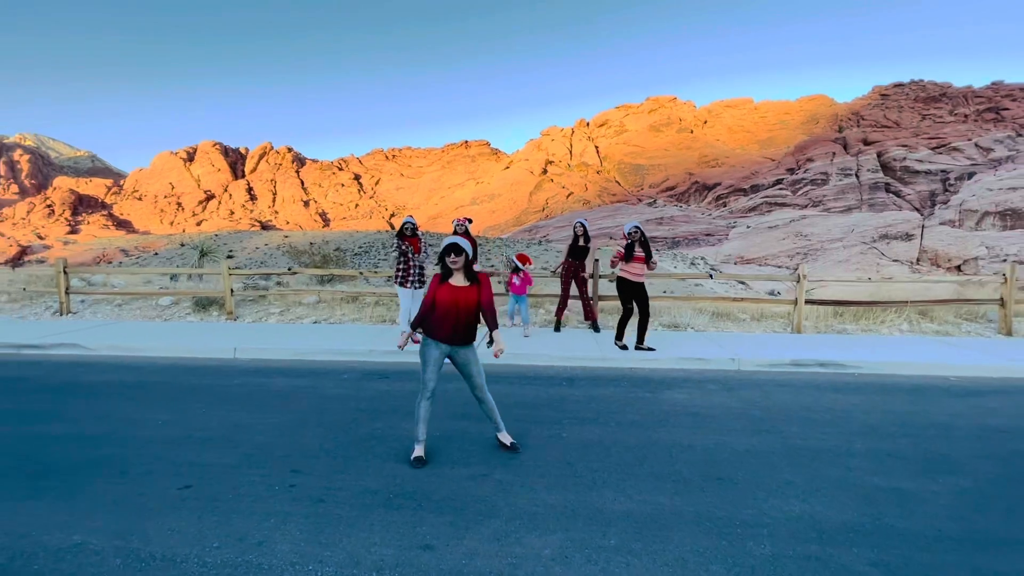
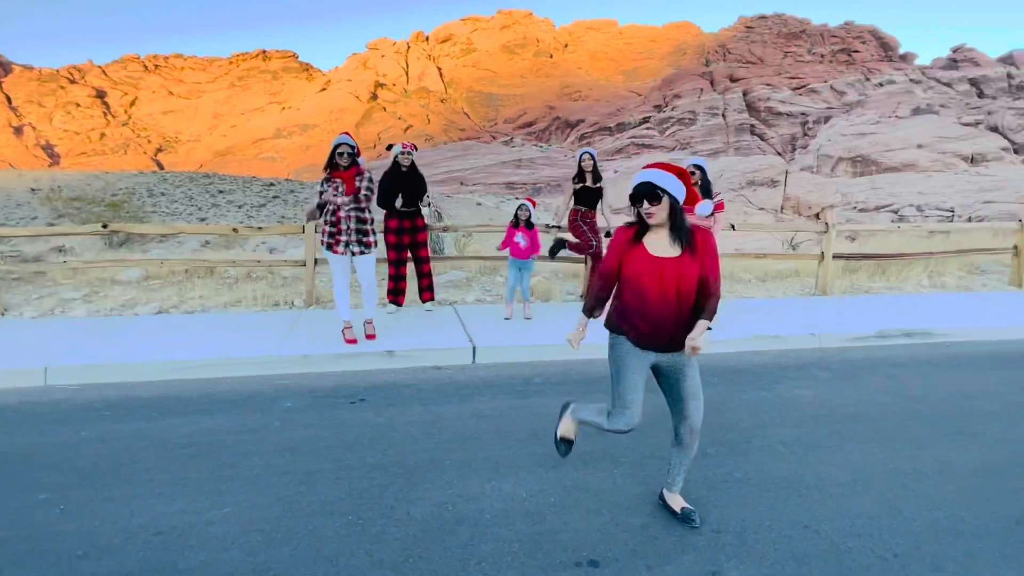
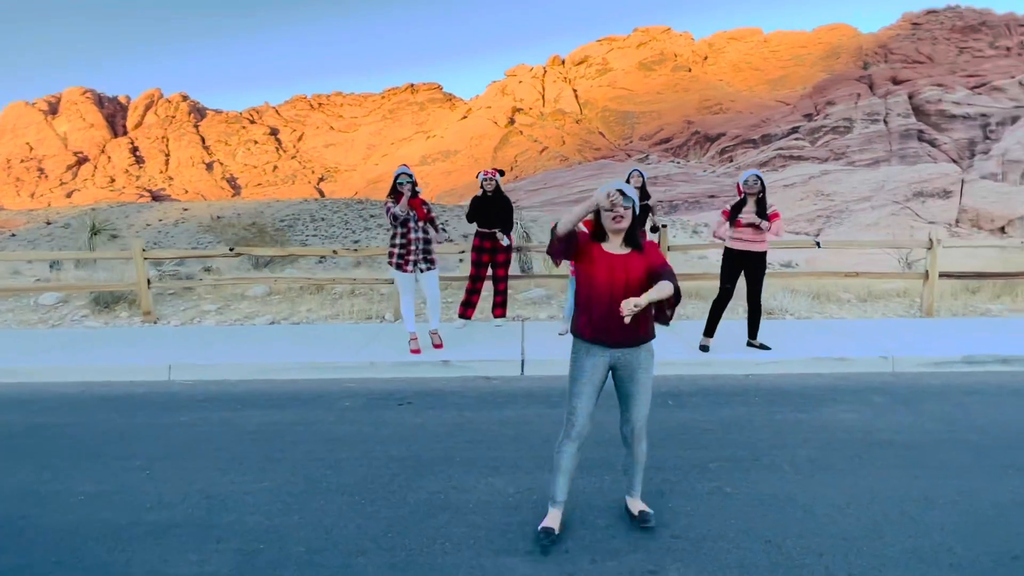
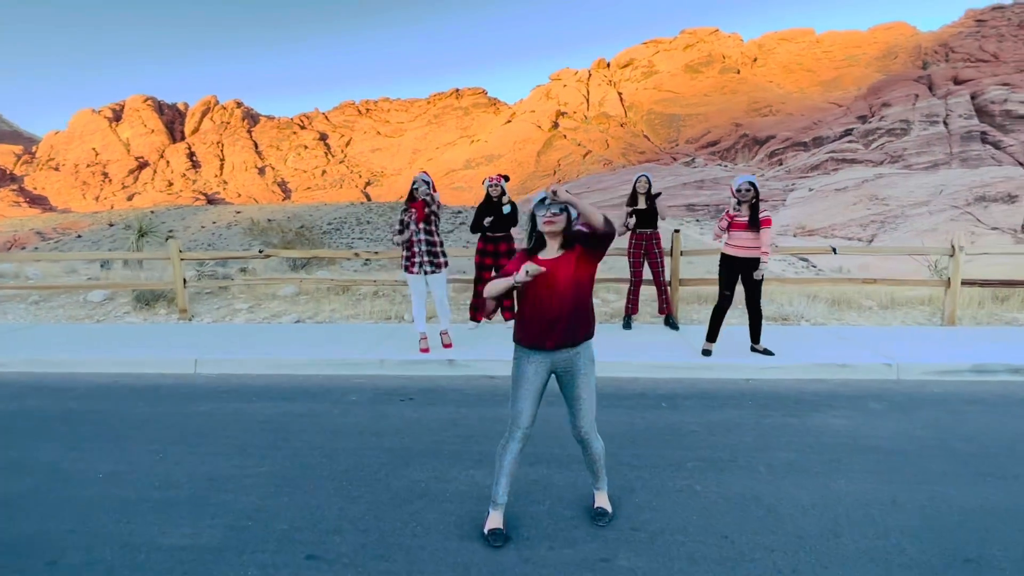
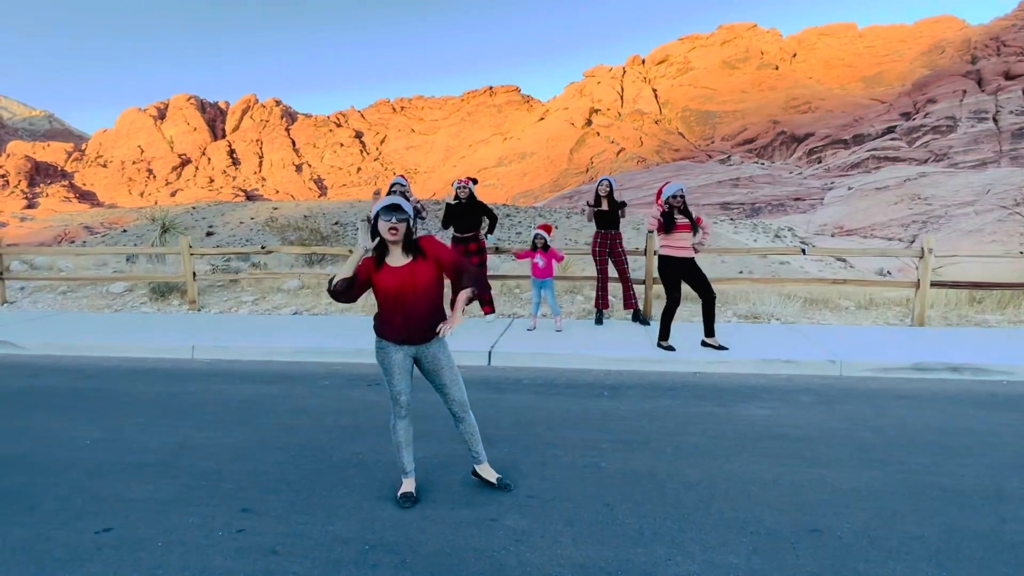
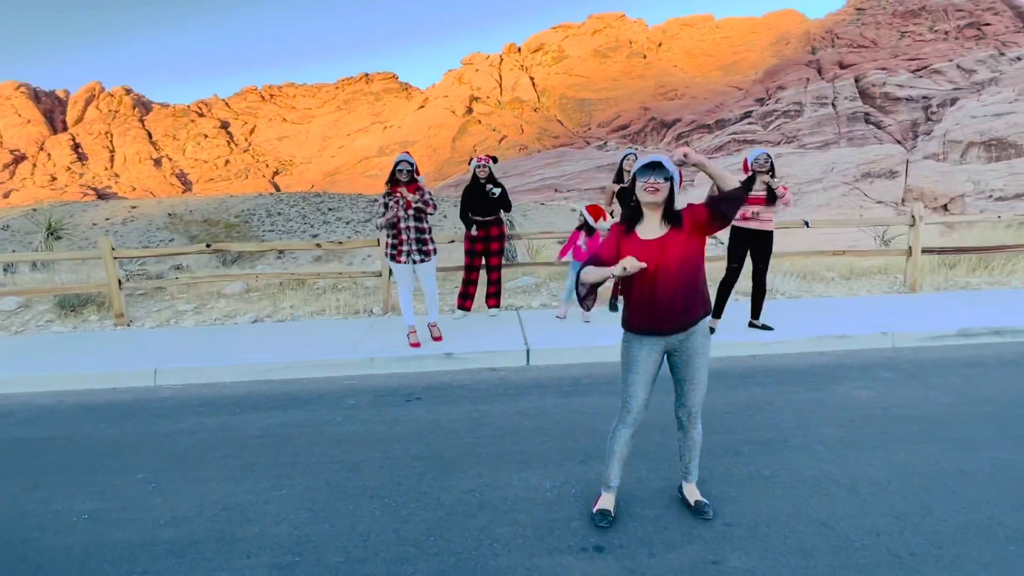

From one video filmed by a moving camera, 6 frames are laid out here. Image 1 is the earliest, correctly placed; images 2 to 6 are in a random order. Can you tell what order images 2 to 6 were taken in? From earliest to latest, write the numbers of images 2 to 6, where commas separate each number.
5, 4, 3, 6, 2
